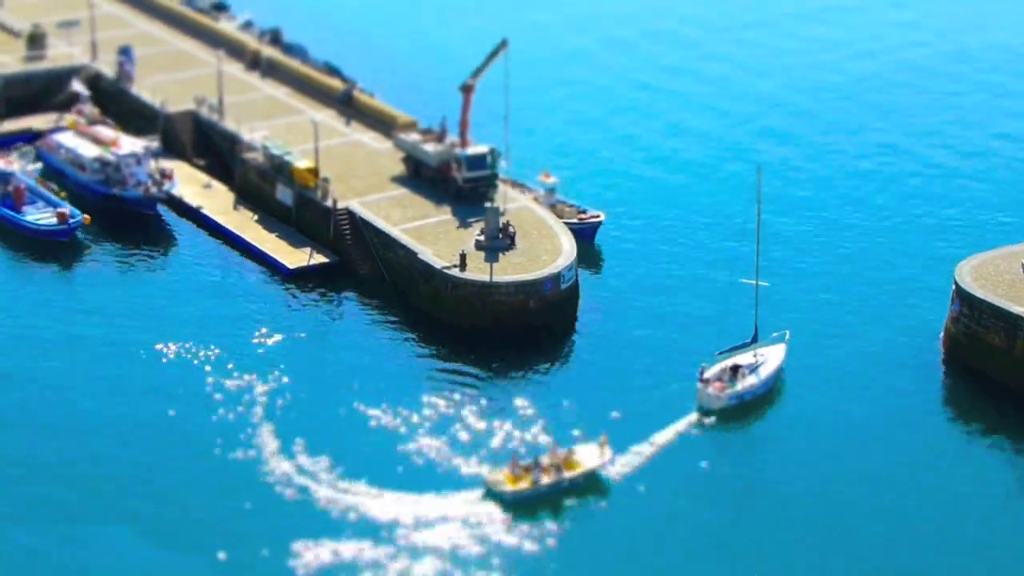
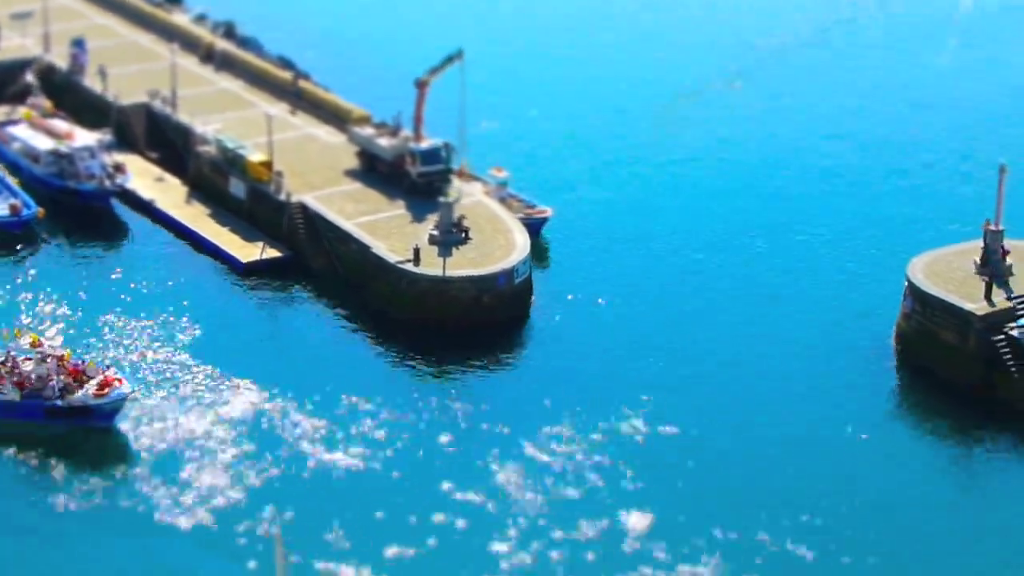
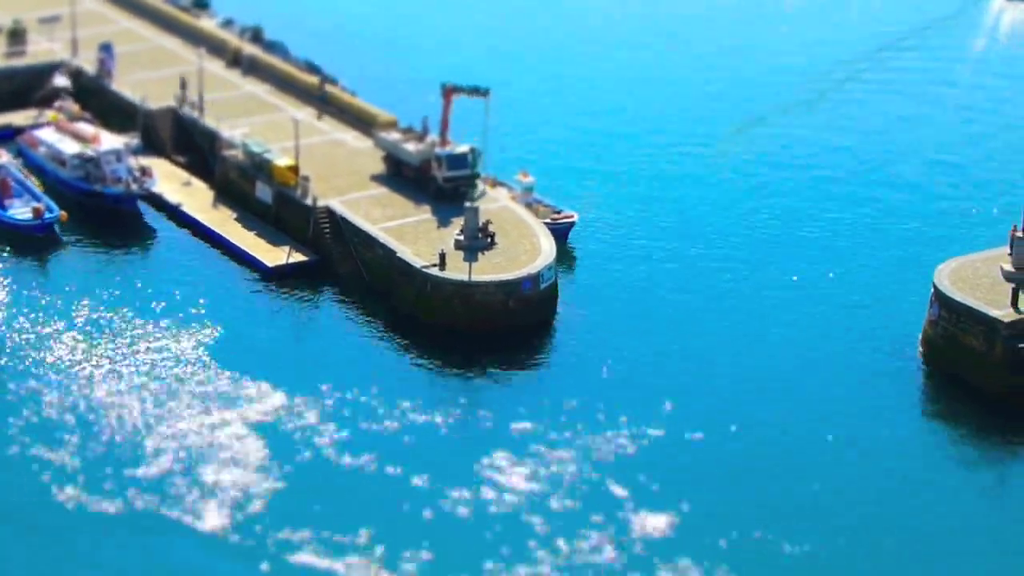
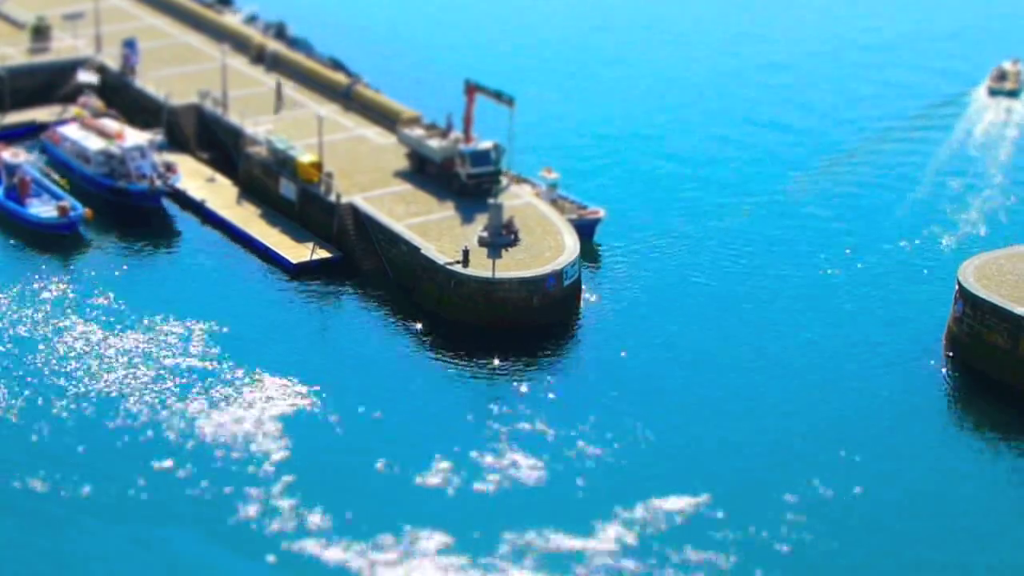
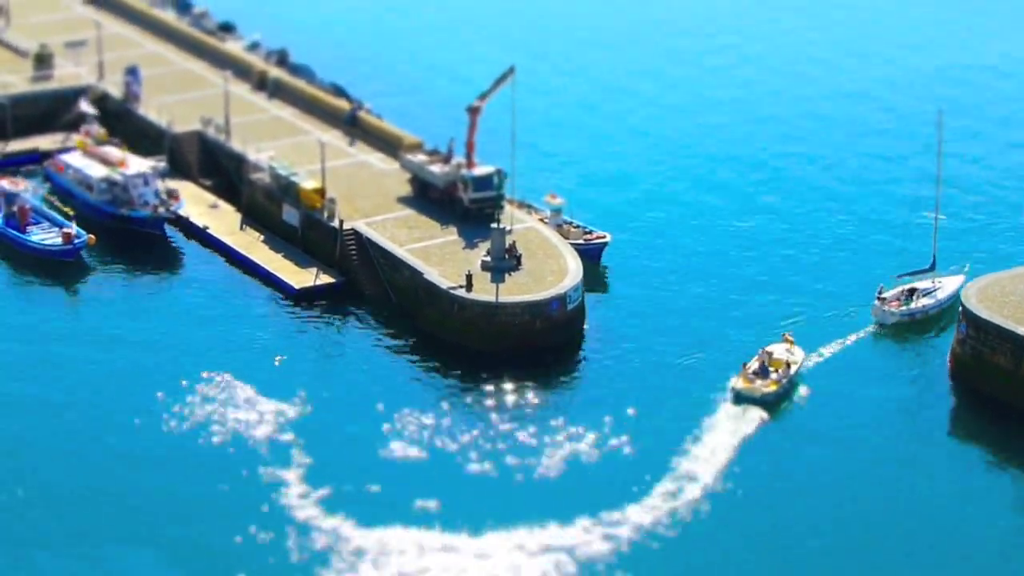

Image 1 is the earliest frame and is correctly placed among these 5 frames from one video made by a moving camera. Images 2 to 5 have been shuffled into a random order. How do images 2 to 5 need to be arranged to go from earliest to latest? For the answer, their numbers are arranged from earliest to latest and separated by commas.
5, 4, 3, 2
